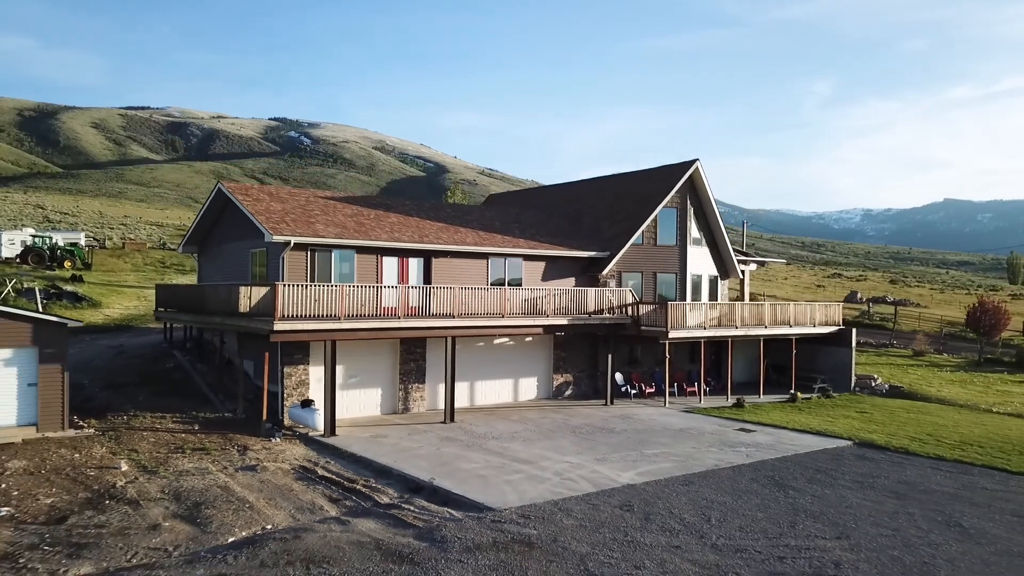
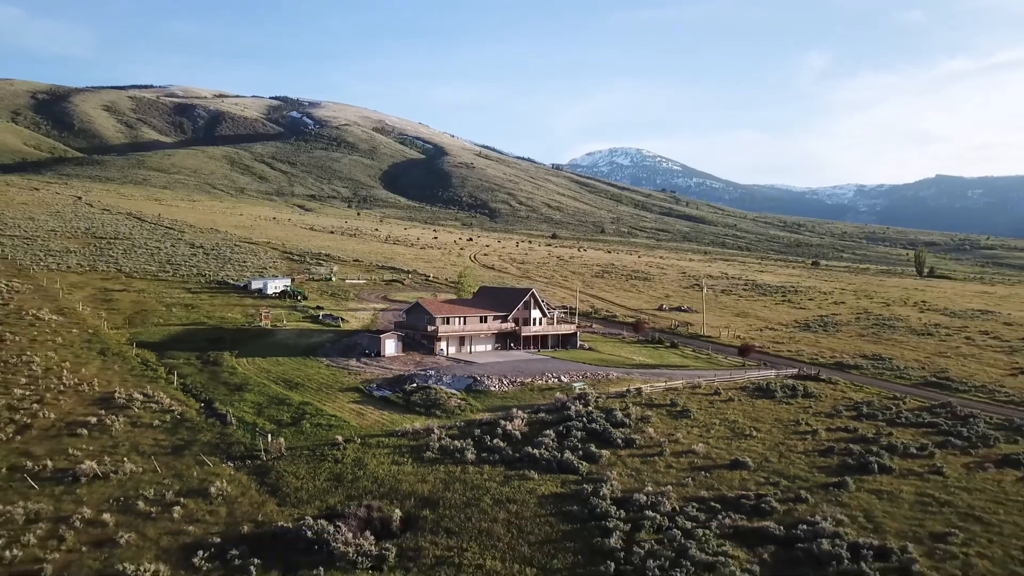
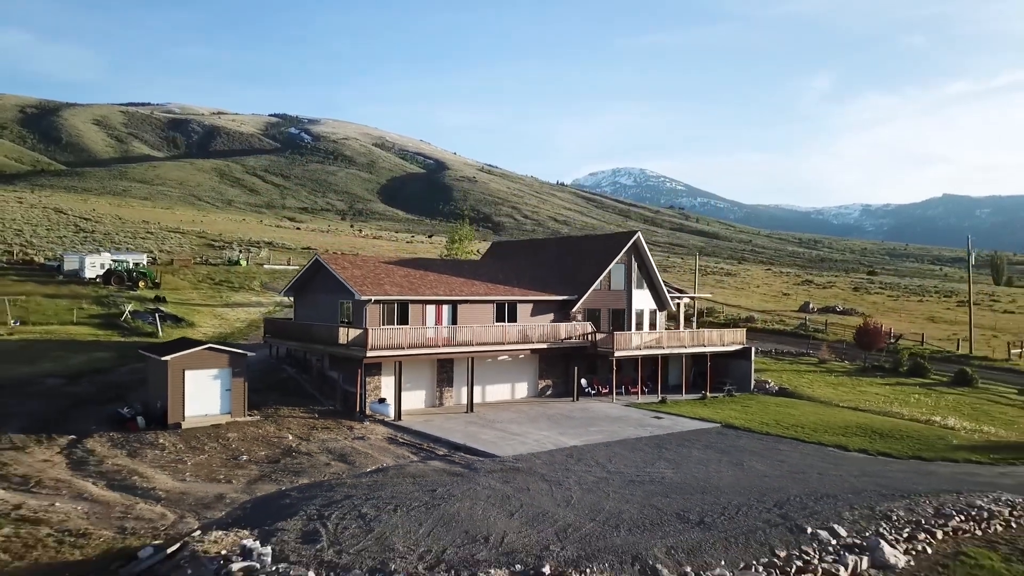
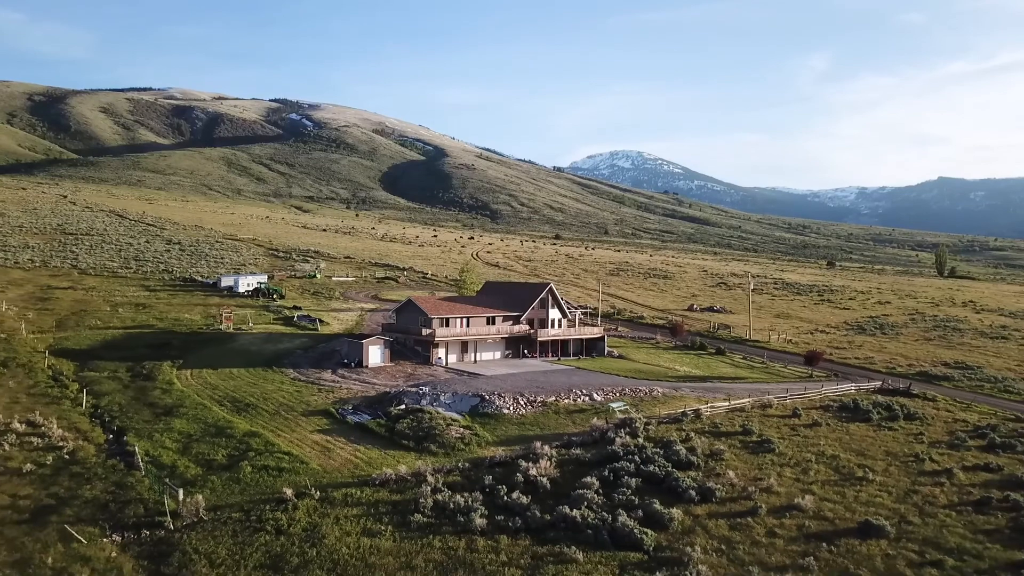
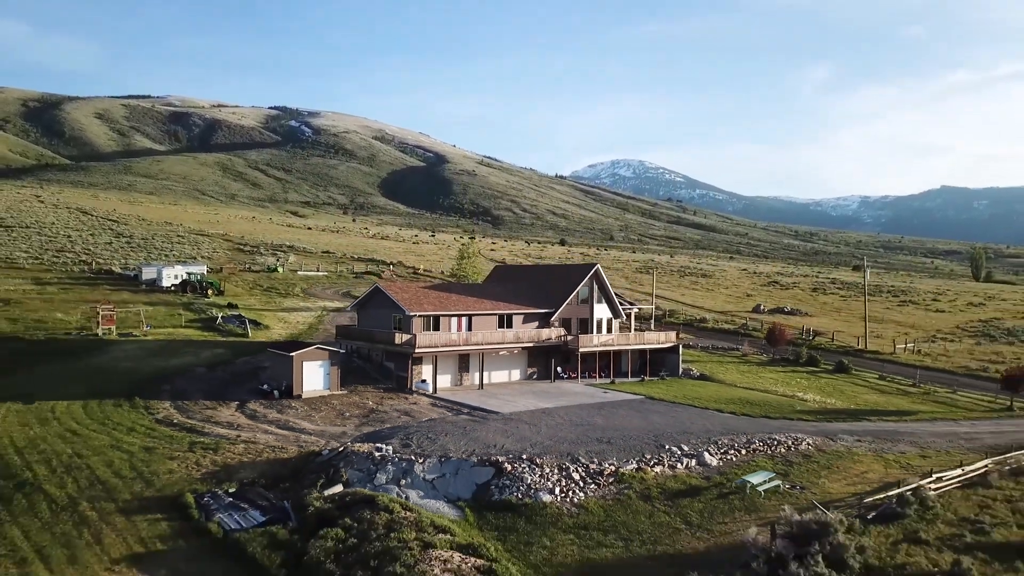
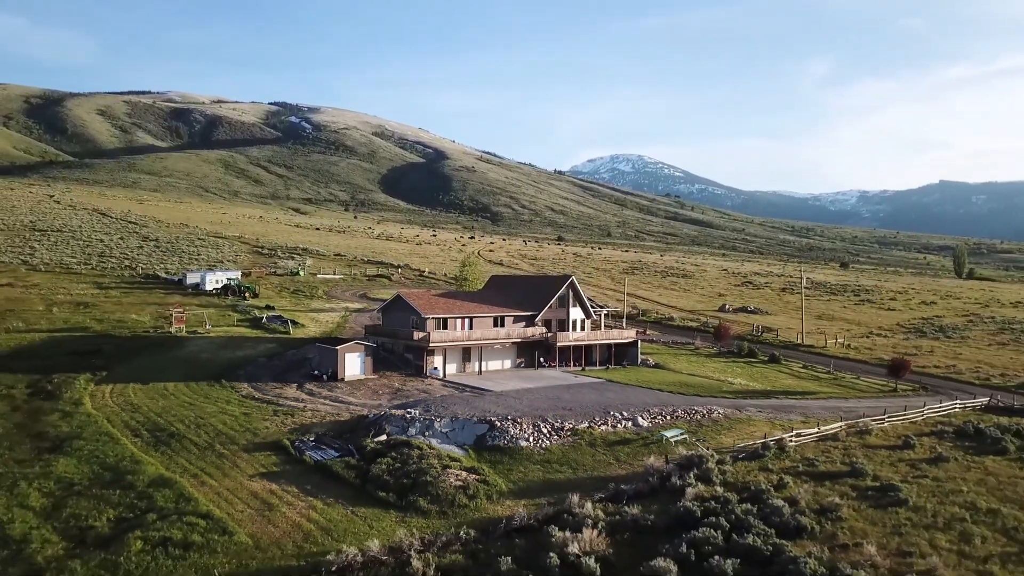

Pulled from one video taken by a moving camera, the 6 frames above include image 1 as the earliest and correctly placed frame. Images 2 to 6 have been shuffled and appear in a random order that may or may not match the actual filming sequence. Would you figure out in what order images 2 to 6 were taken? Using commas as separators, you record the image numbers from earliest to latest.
3, 5, 6, 4, 2
